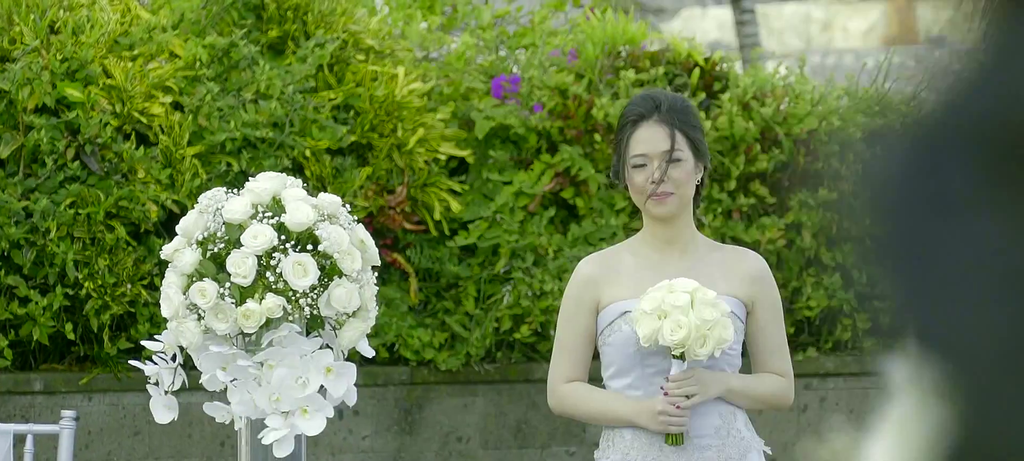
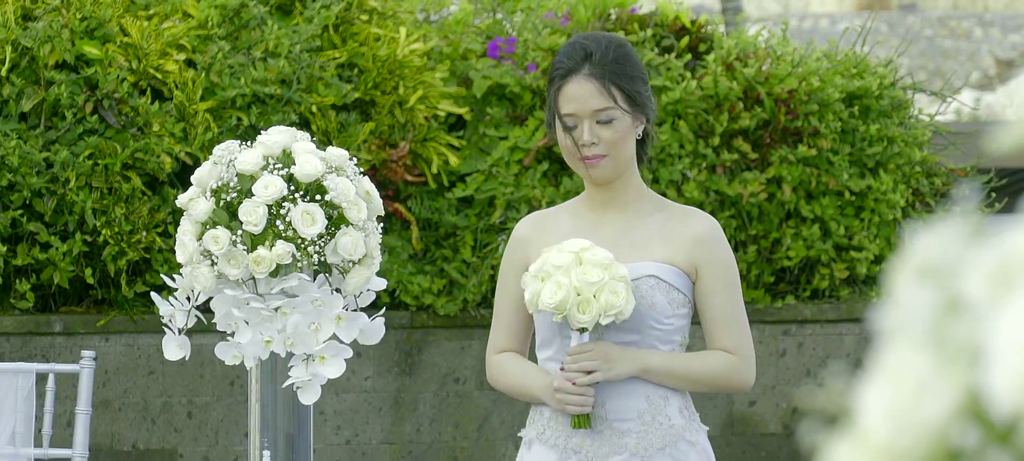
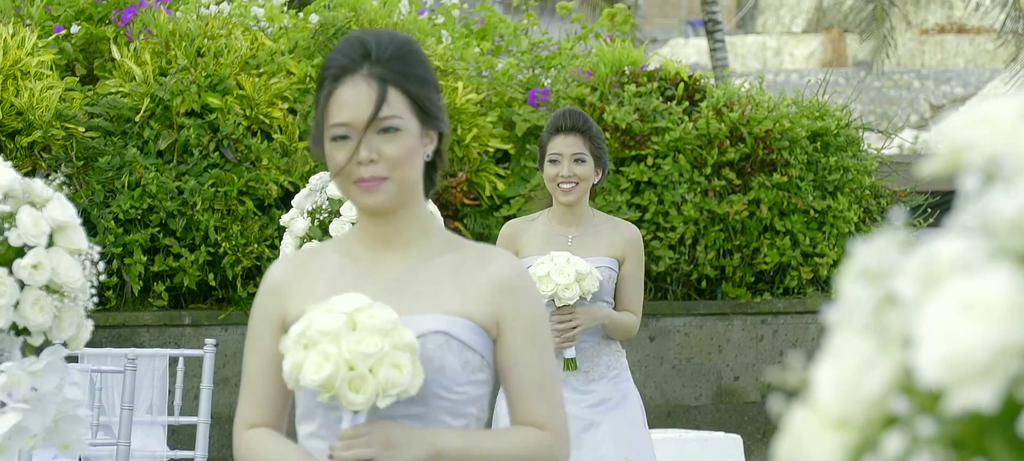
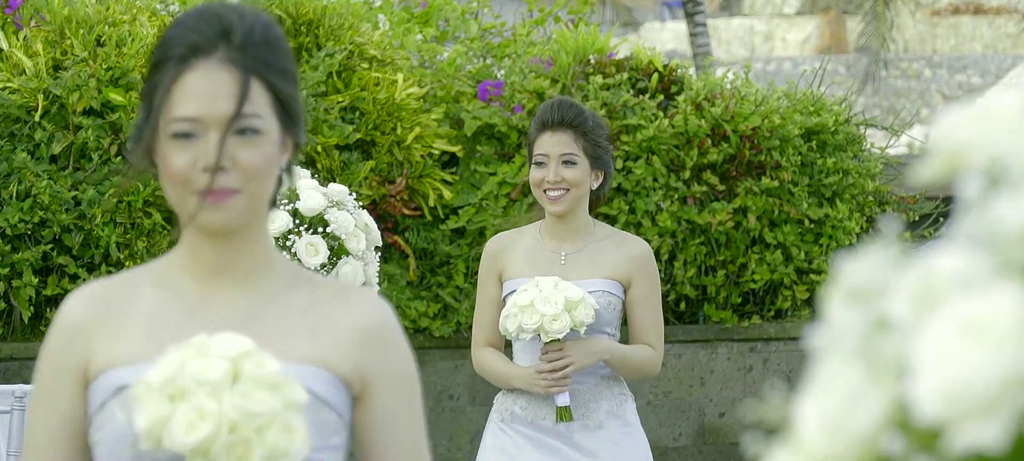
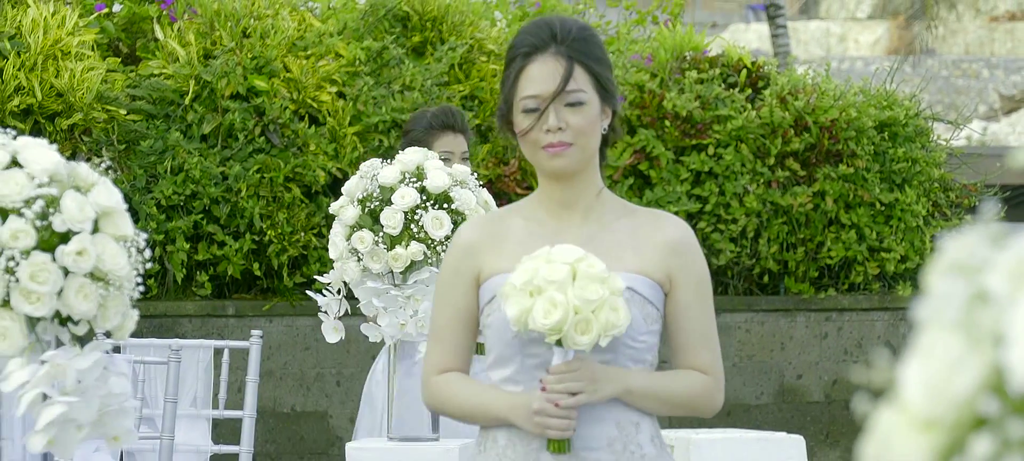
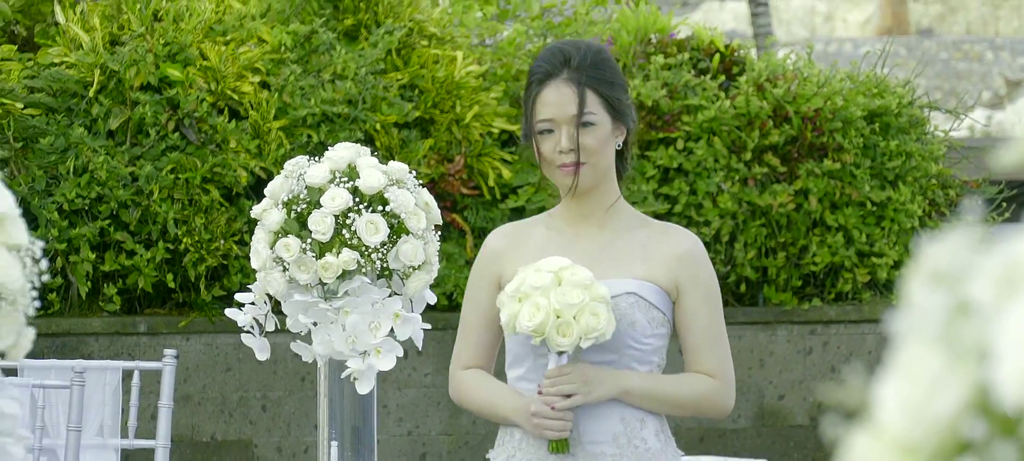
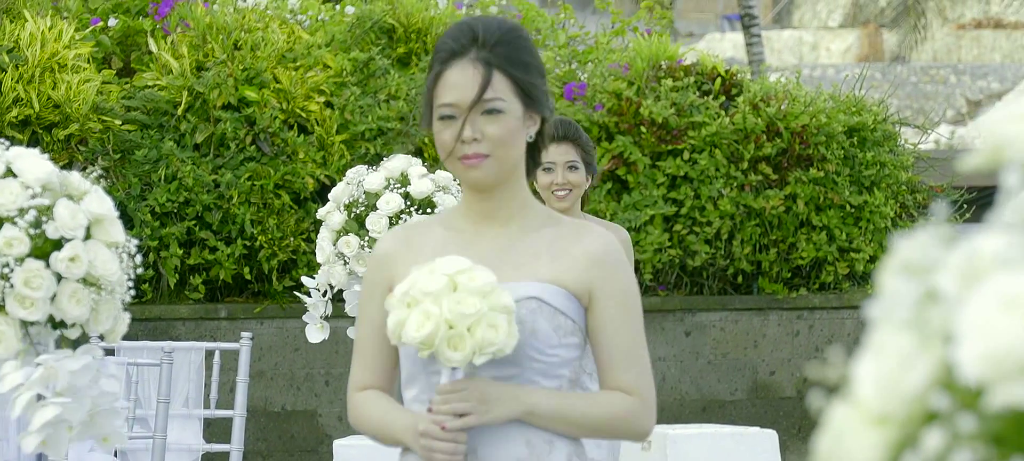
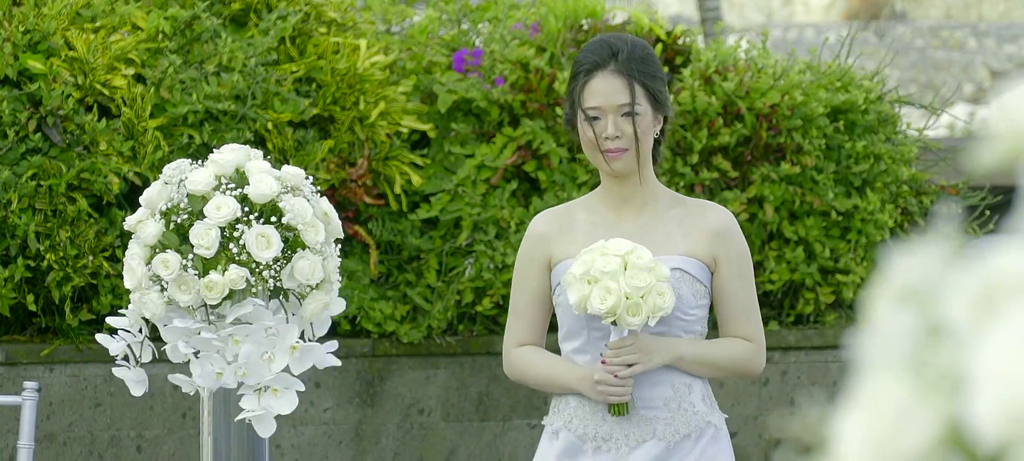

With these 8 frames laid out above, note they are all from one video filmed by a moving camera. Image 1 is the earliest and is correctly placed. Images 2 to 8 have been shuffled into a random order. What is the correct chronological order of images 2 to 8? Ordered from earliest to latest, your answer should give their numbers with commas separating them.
8, 2, 6, 5, 7, 3, 4
